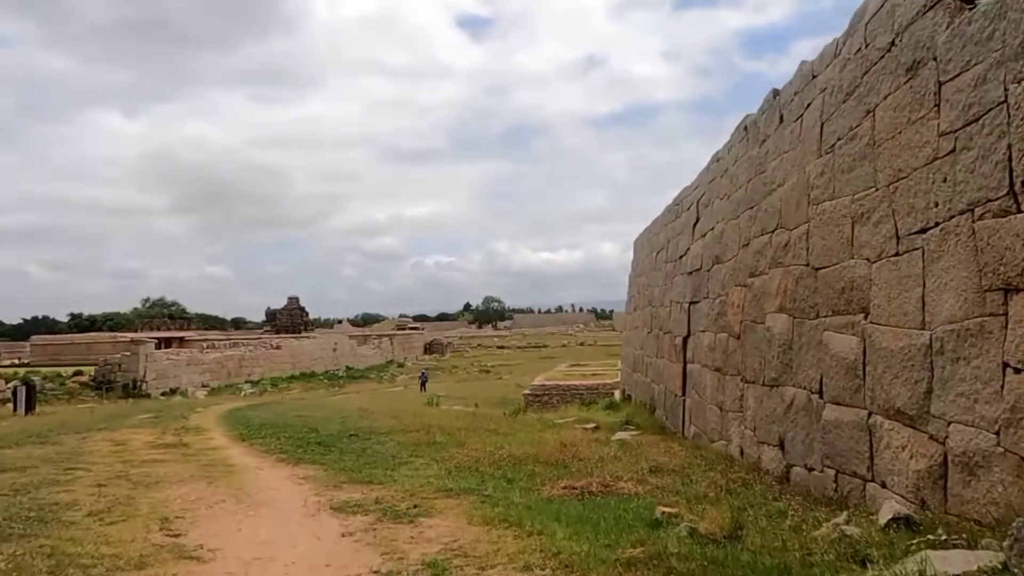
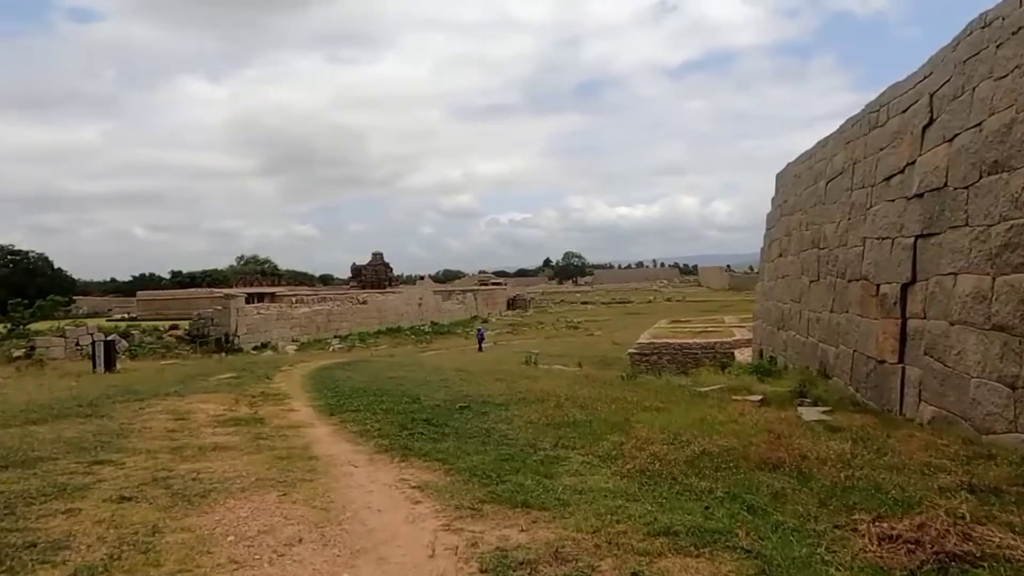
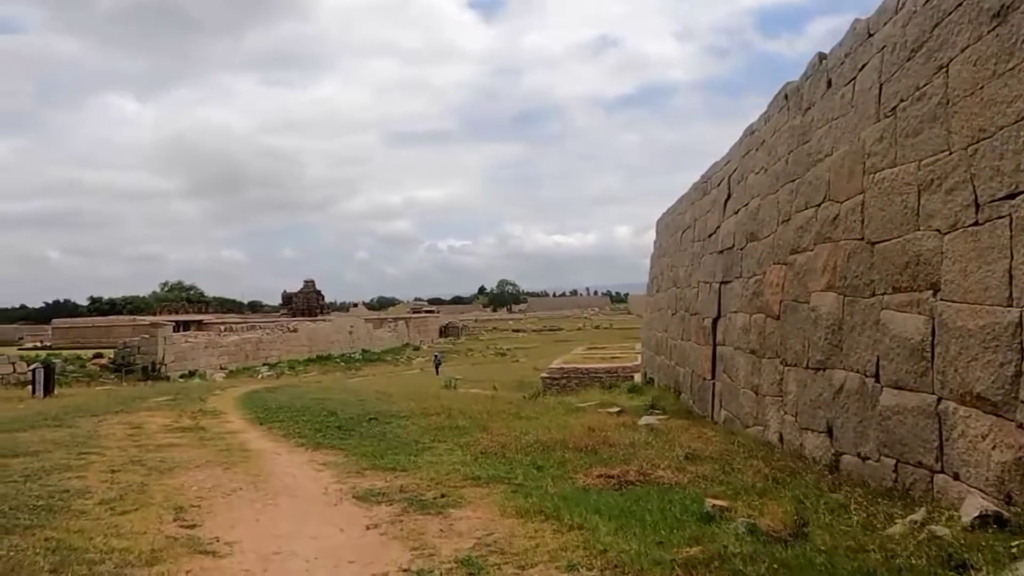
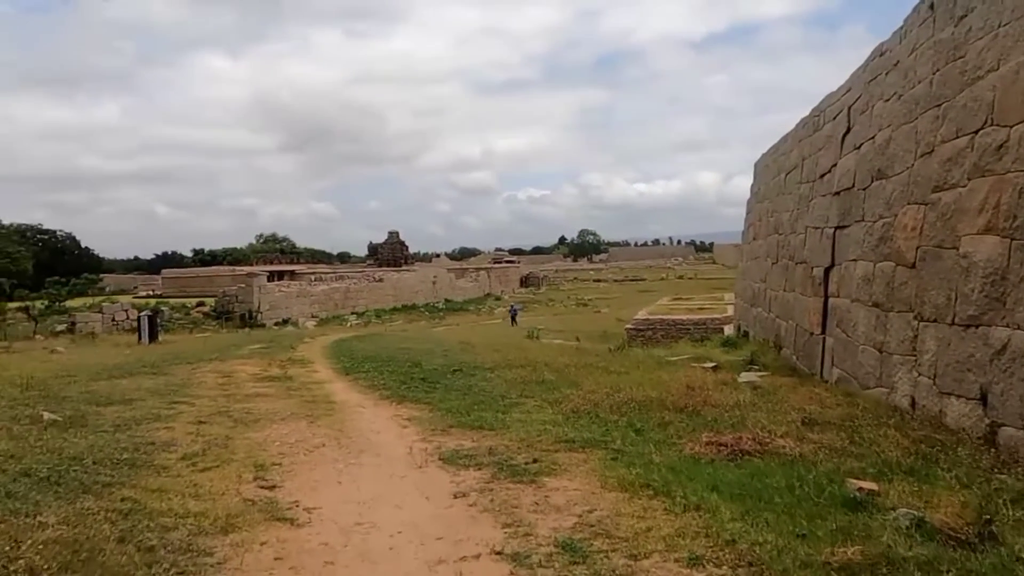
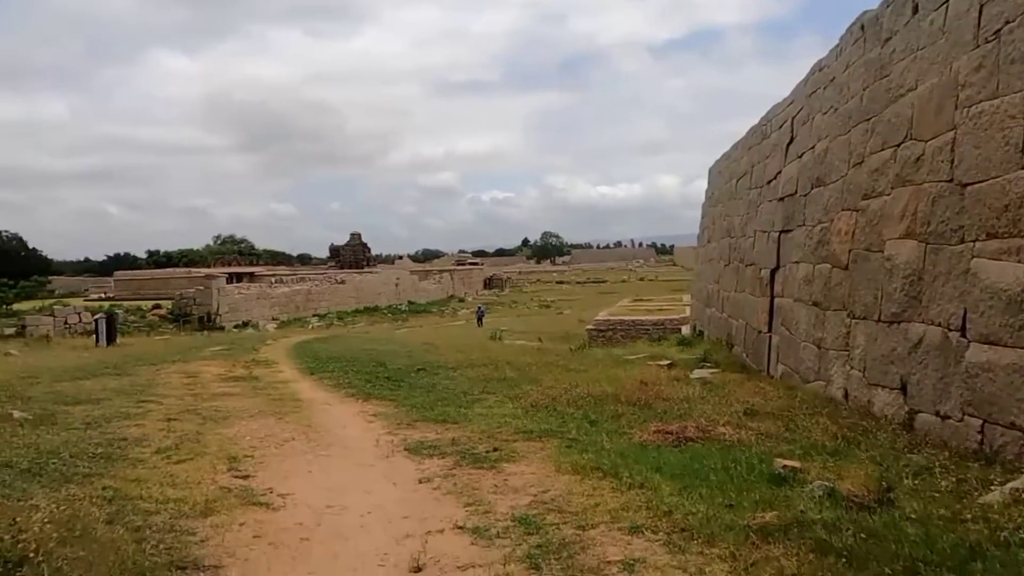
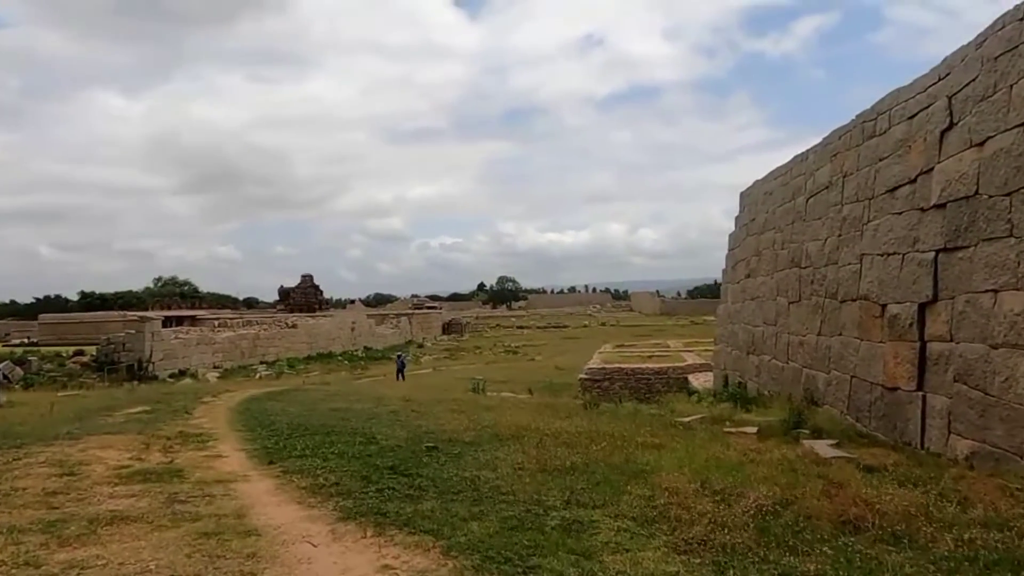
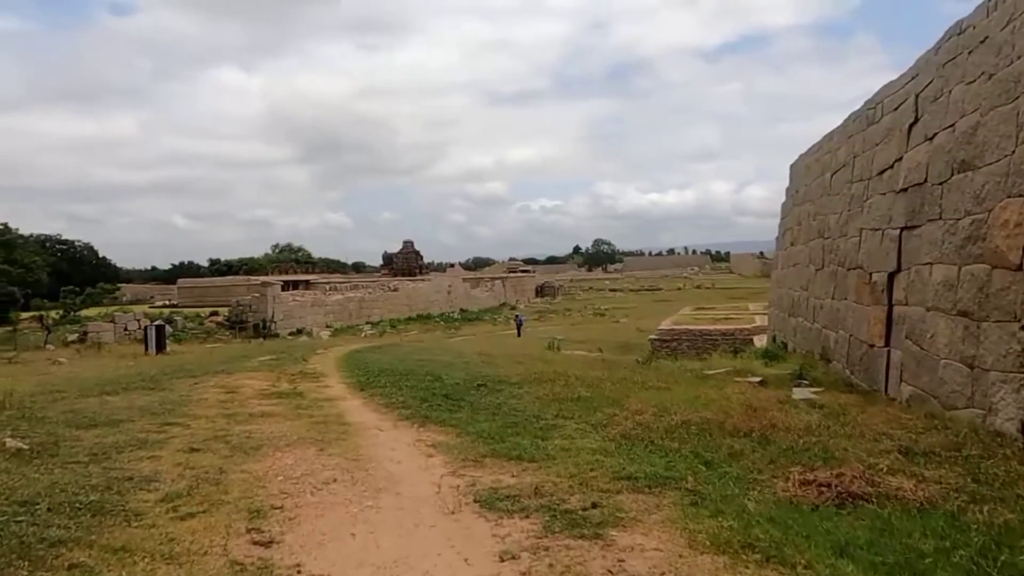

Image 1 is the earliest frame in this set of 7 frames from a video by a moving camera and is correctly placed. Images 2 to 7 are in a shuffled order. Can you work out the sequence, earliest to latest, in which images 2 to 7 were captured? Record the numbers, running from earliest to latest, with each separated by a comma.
3, 5, 4, 7, 2, 6
